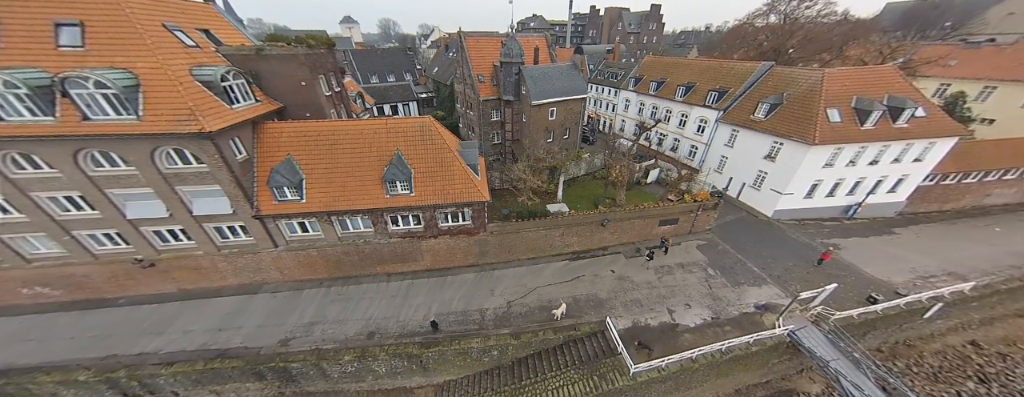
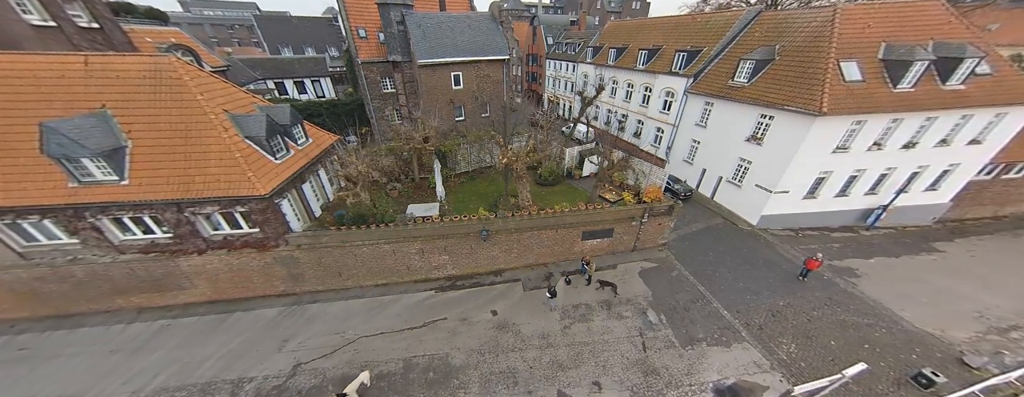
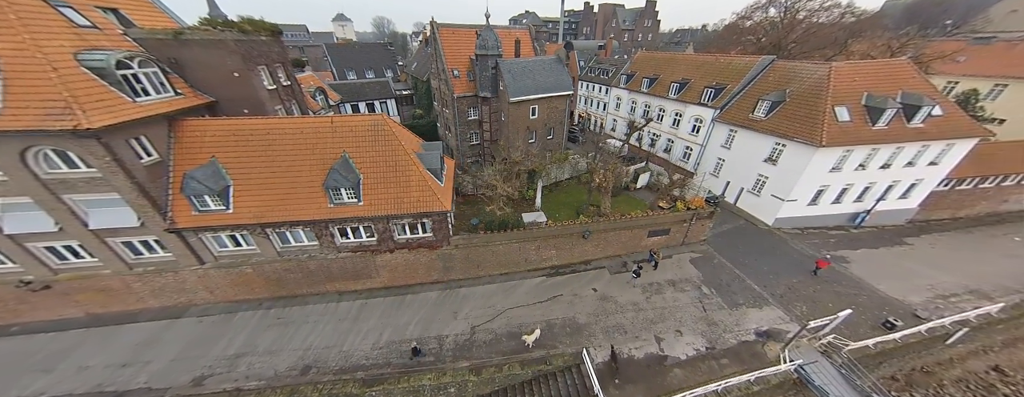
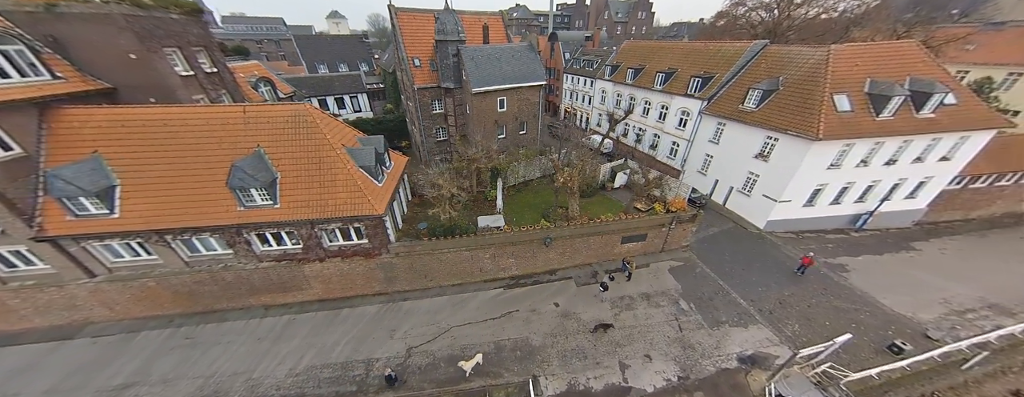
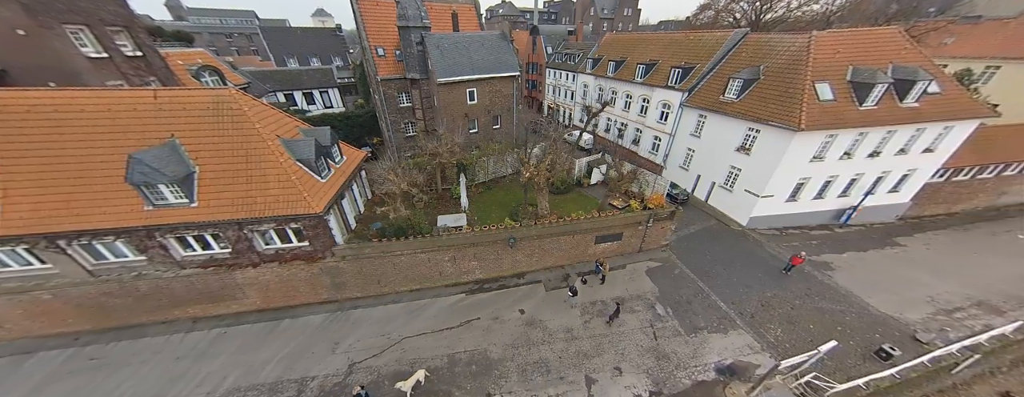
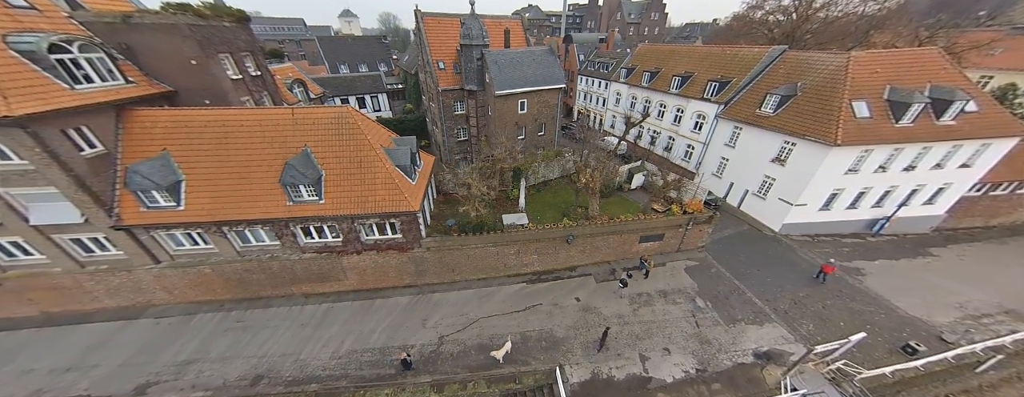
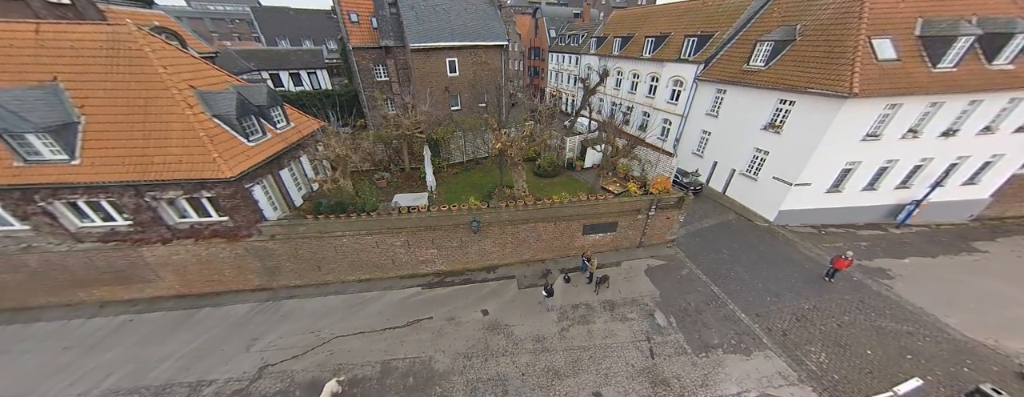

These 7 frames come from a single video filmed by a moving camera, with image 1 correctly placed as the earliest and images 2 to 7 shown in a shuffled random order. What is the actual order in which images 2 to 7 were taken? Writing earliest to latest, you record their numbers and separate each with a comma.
3, 6, 4, 5, 2, 7
